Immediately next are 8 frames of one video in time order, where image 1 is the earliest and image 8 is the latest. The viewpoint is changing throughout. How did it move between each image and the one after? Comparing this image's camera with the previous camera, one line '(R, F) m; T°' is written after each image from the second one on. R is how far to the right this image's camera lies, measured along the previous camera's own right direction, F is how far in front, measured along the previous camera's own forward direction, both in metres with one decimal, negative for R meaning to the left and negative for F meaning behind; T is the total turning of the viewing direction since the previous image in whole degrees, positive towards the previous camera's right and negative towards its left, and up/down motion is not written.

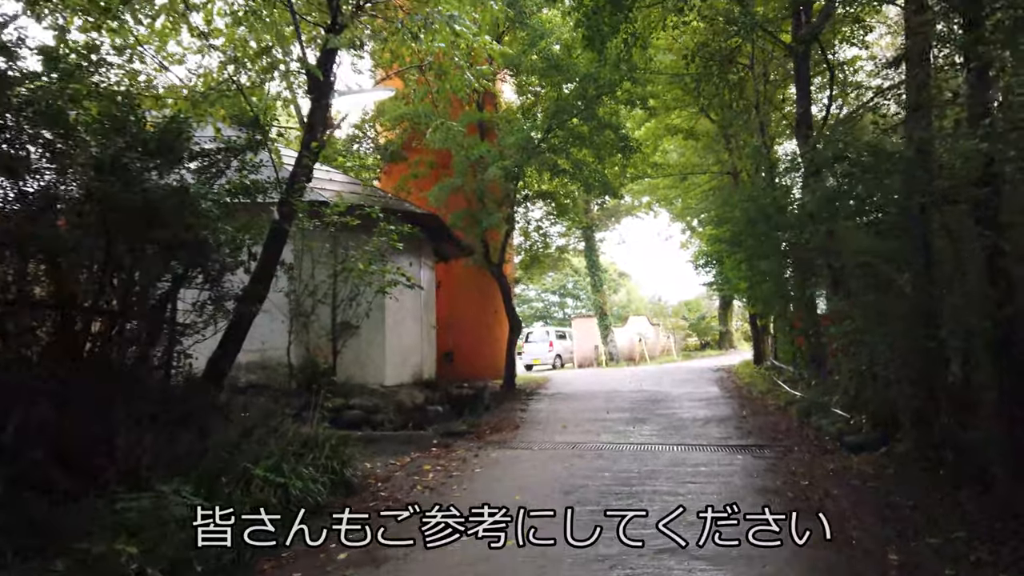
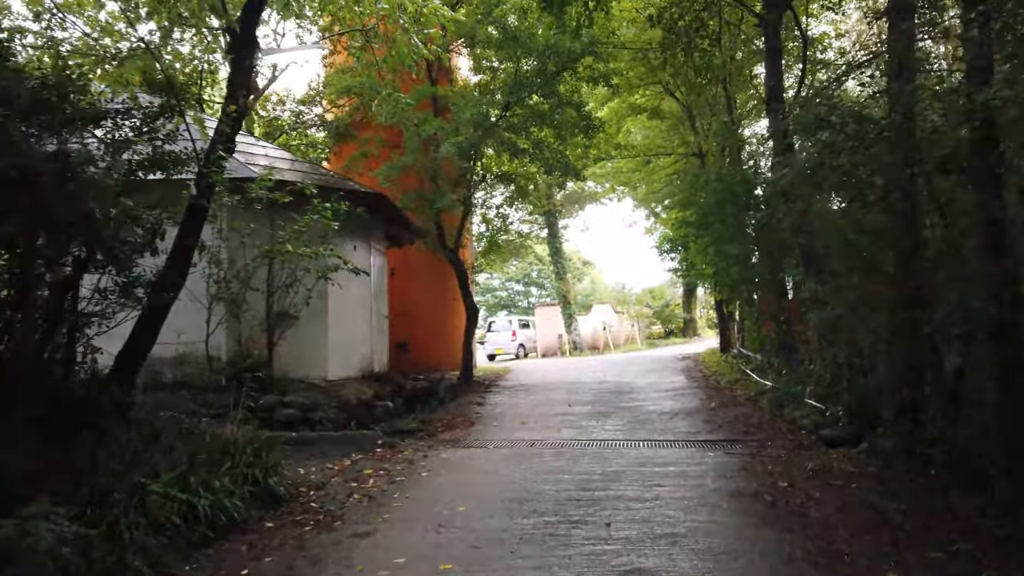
(+0.1, +0.8) m; +3°
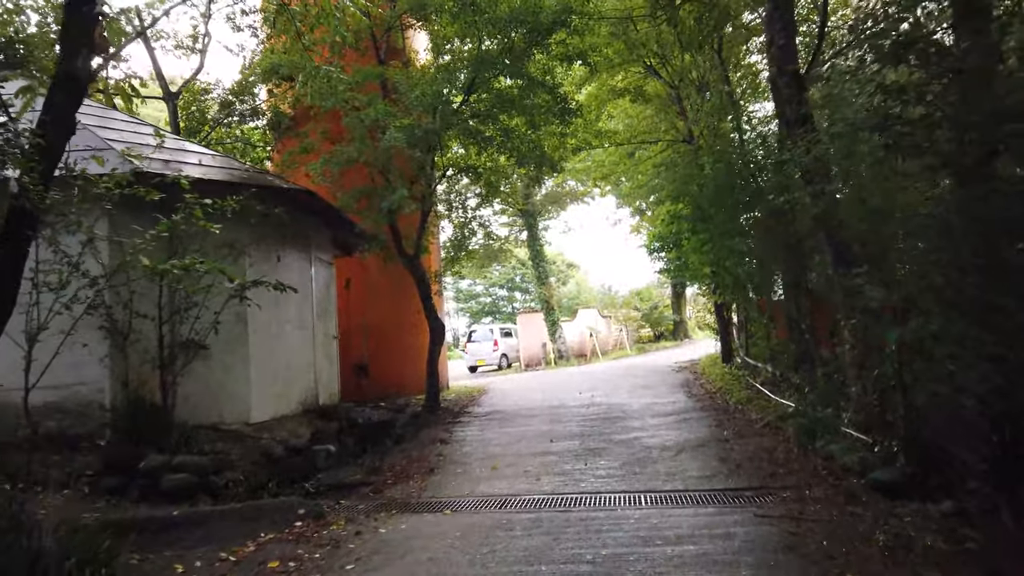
(+0.3, +1.9) m; +1°
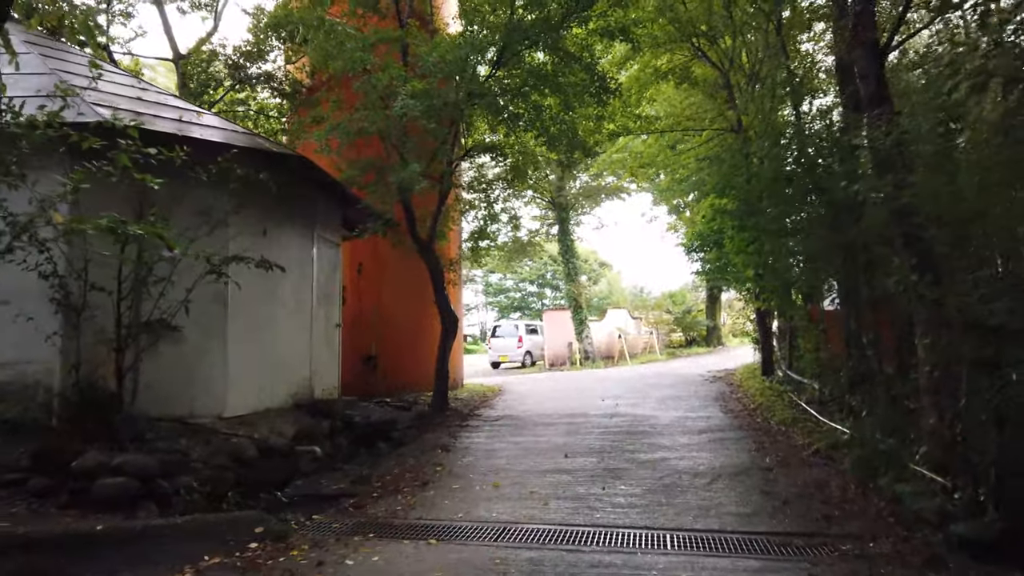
(+0.1, +1.1) m; -2°
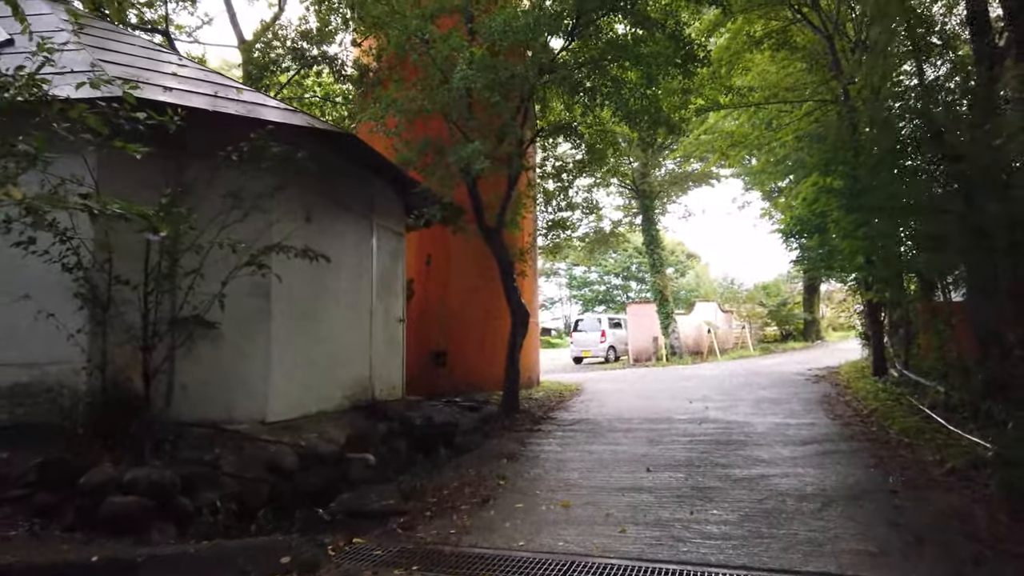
(+0.1, +0.9) m; -6°
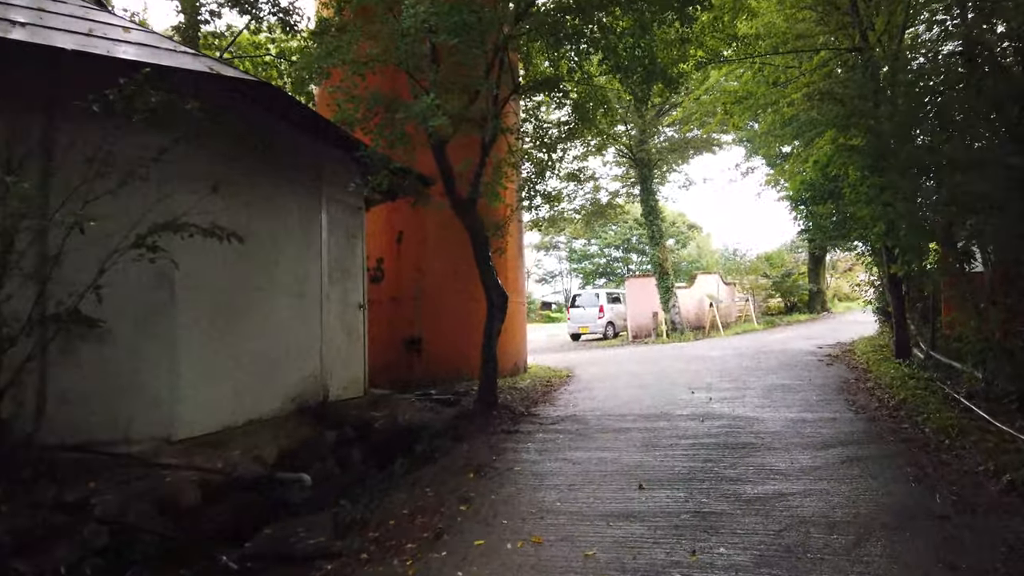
(+0.3, +1.3) m; 0°
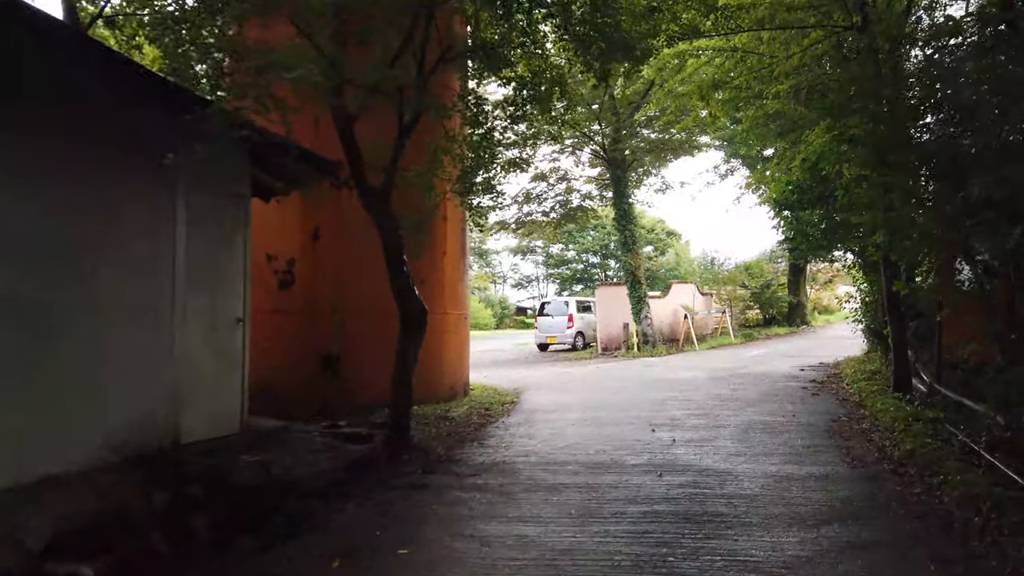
(+0.6, +1.7) m; +2°
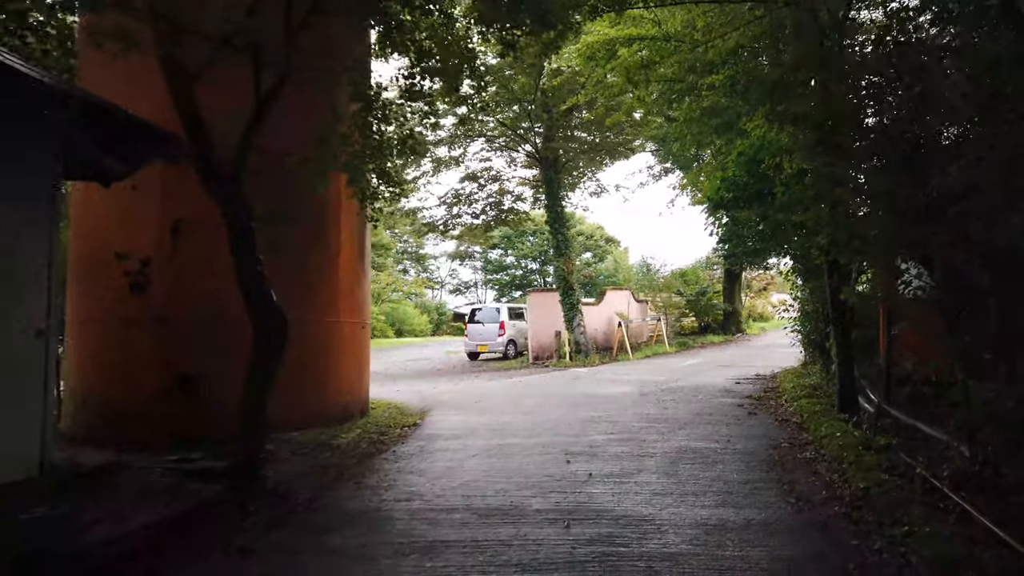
(+0.5, +1.3) m; +4°
